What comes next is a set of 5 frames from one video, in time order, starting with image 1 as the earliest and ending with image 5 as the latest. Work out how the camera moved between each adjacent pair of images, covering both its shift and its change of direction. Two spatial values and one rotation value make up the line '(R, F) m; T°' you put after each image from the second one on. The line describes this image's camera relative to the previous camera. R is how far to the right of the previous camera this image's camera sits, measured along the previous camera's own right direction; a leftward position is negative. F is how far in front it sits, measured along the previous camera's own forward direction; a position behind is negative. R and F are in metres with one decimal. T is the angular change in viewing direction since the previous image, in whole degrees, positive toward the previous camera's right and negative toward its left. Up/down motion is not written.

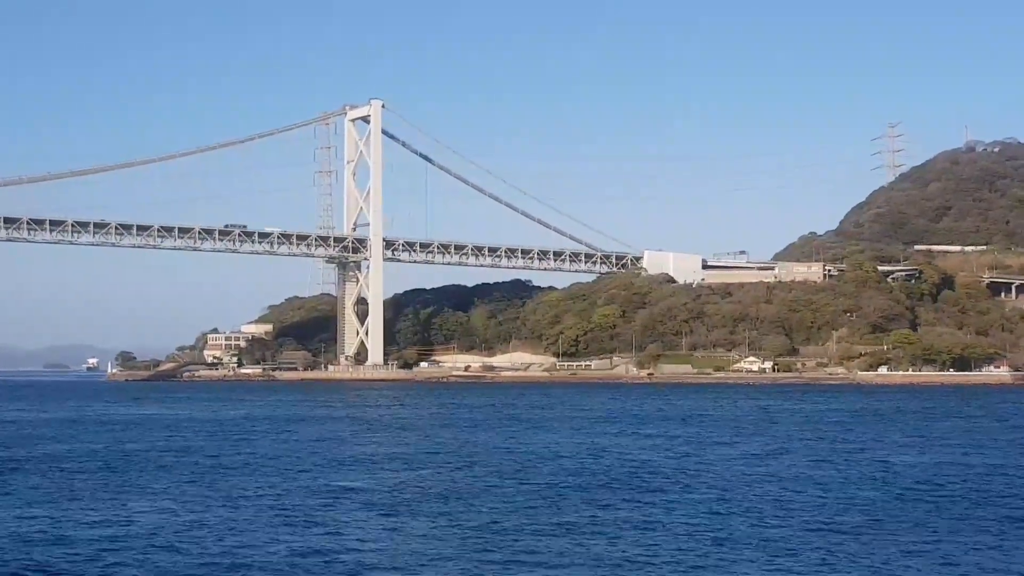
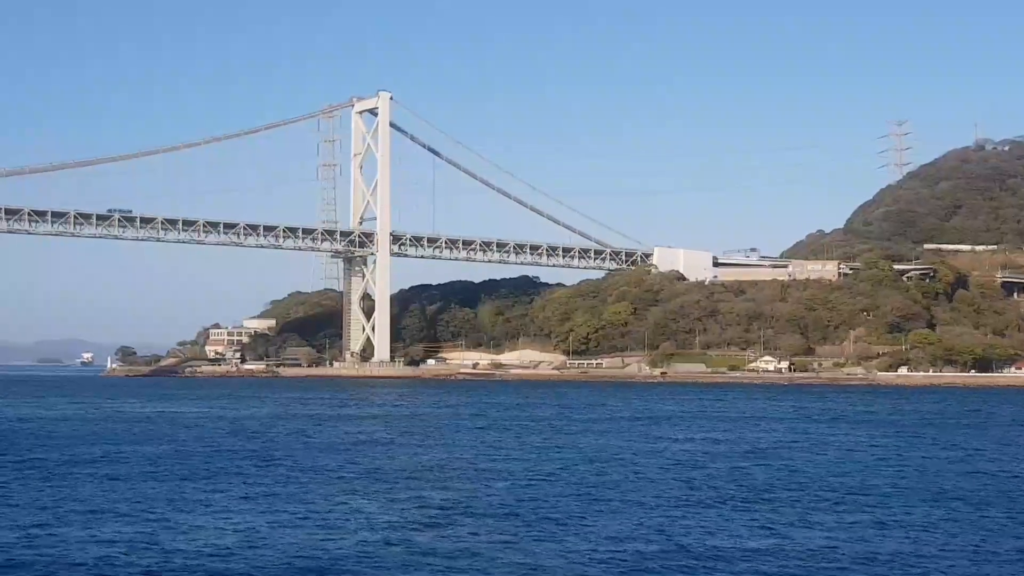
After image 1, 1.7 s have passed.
(-0.3, +0.4) m; 0°
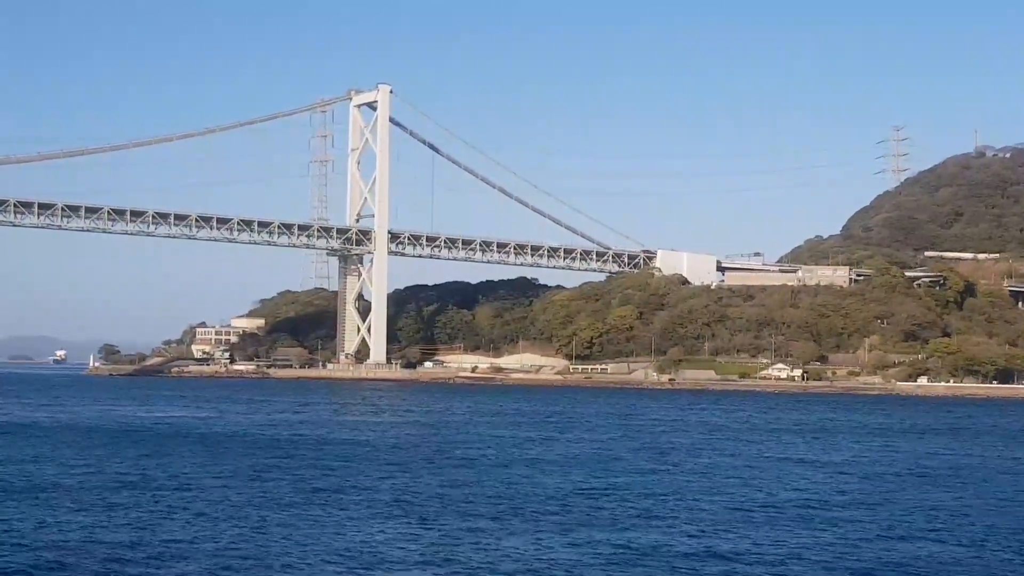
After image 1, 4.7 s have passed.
(-0.5, +0.8) m; +1°
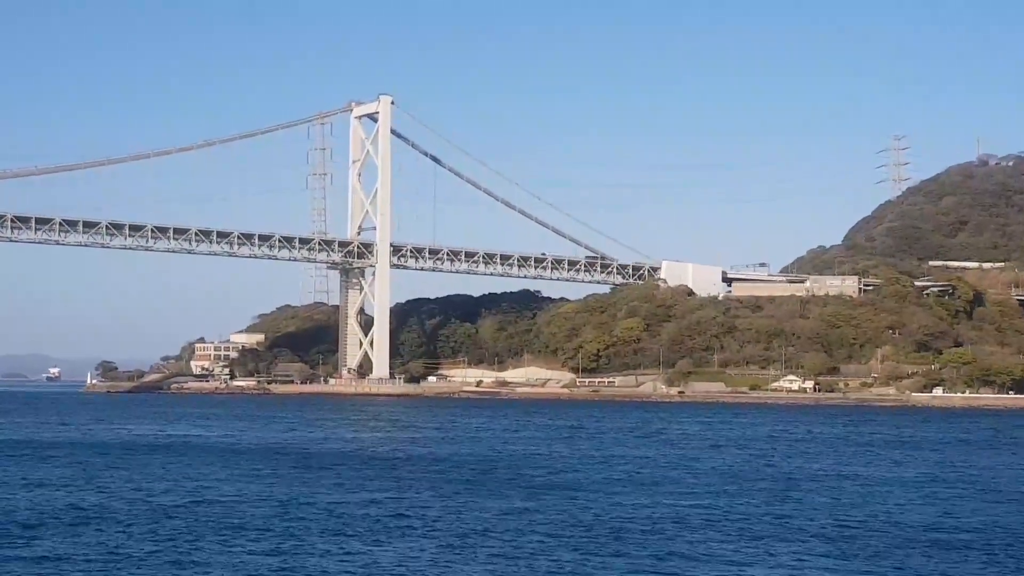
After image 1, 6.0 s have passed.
(-0.2, +0.4) m; 0°
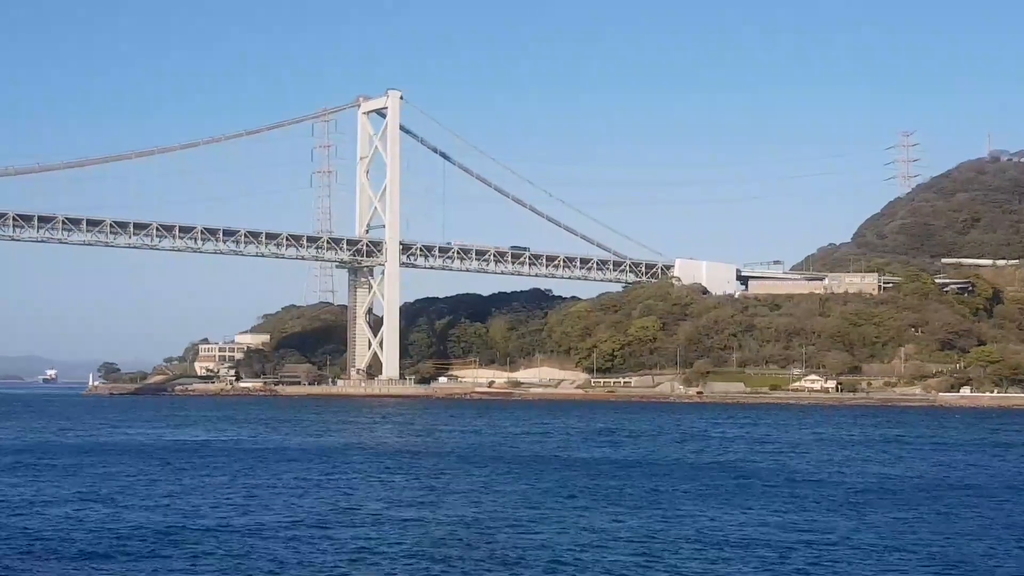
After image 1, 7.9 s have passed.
(-0.3, +0.5) m; 0°
